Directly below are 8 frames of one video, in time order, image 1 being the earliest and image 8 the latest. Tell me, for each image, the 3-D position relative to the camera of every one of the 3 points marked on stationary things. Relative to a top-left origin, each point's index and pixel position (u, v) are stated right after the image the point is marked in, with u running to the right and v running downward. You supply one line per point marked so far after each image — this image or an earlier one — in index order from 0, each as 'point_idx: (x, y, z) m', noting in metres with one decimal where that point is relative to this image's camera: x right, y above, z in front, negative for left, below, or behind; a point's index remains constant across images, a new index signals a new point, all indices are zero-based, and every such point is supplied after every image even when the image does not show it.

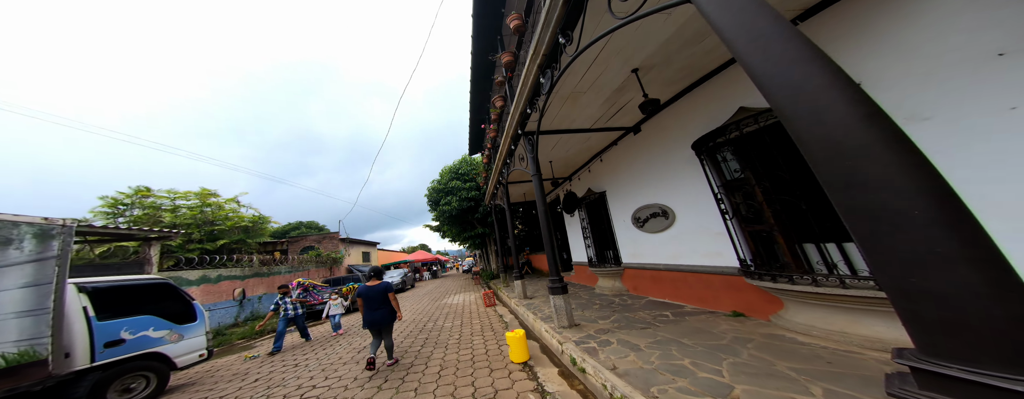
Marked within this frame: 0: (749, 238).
0: (+2.9, -0.5, +3.7) m
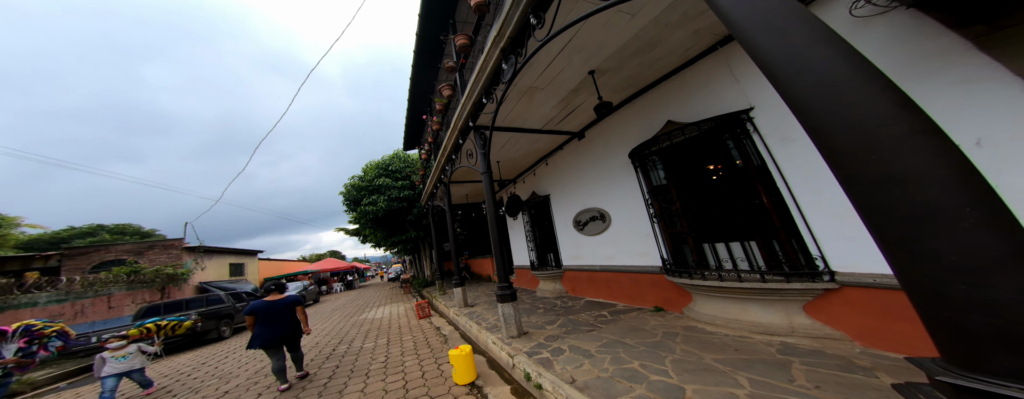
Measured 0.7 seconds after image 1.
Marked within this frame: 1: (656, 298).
0: (+2.2, -0.6, +4.0) m
1: (+2.3, -1.6, +4.3) m
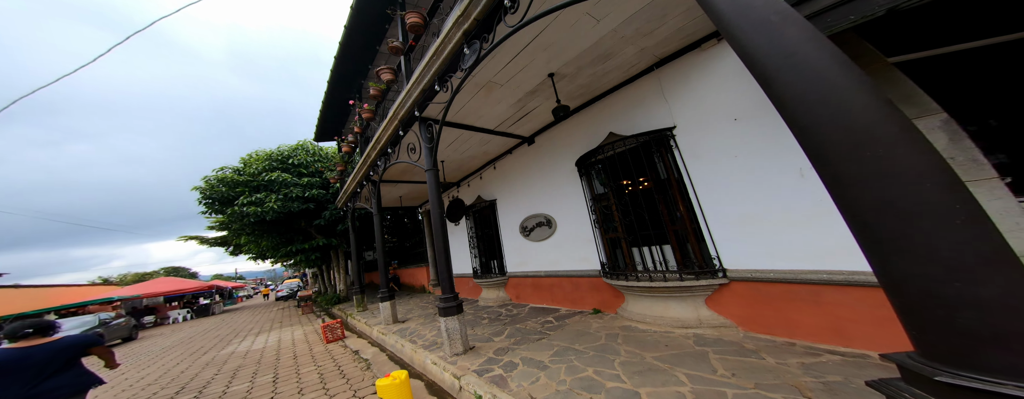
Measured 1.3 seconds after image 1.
0: (+1.4, -0.7, +4.2) m
1: (+1.4, -1.7, +4.5) m
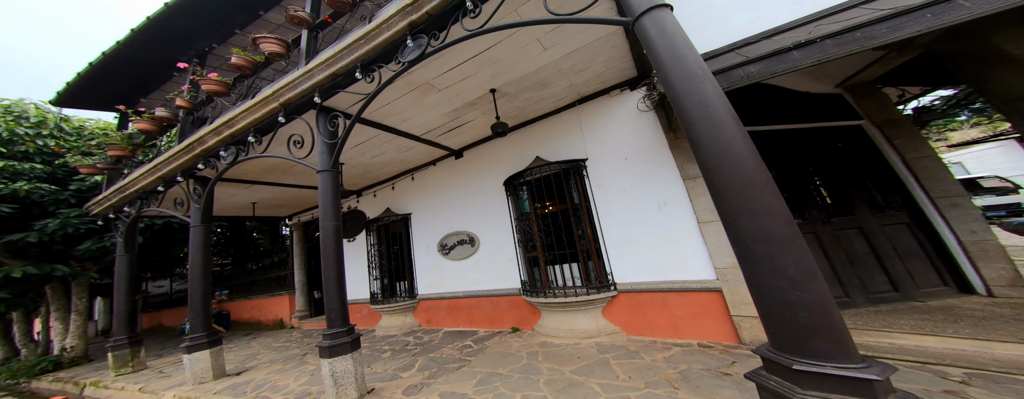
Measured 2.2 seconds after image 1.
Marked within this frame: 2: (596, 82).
0: (+0.2, -1.0, +4.3) m
1: (0.0, -2.0, +4.5) m
2: (+1.1, +1.6, +3.6) m
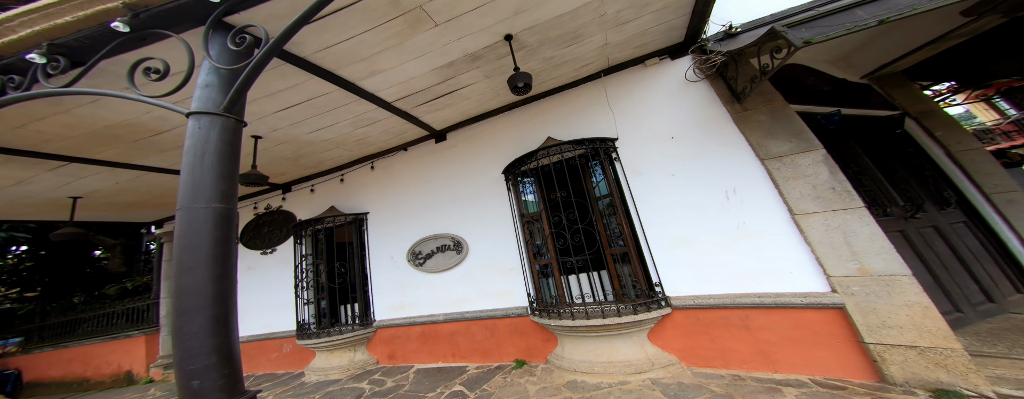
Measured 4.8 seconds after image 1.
0: (+0.3, -0.9, +3.3) m
1: (0.0, -1.9, +3.5) m
2: (+1.3, +1.6, +2.9) m
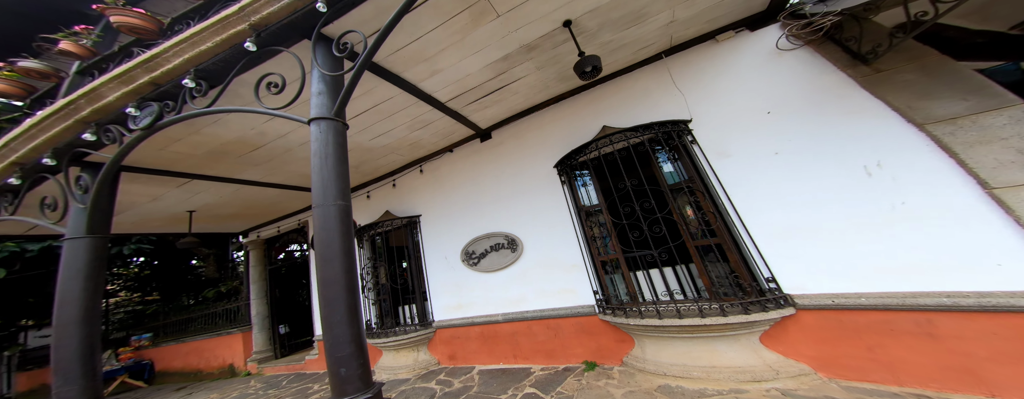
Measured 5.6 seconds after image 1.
0: (+1.1, -0.8, +3.1) m
1: (+0.9, -1.8, +3.3) m
2: (+1.9, +1.8, +2.6) m
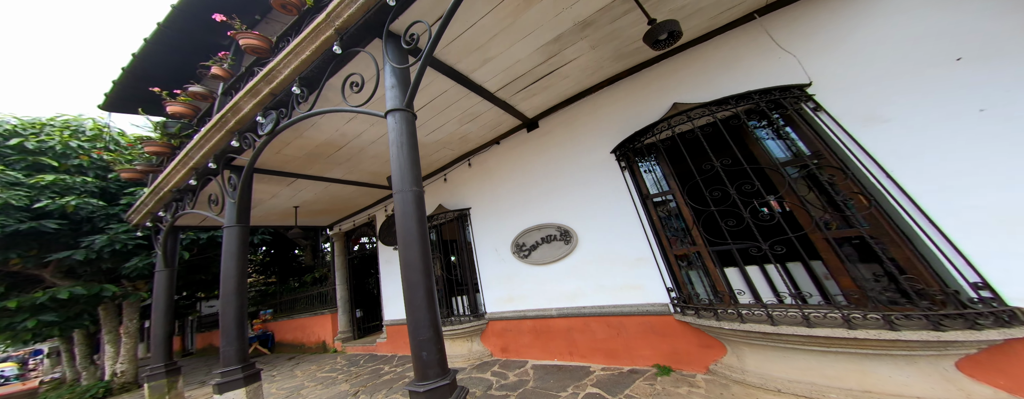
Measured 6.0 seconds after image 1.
0: (+1.7, -0.7, +2.8) m
1: (+1.6, -1.7, +3.0) m
2: (+2.4, +1.9, +2.1) m
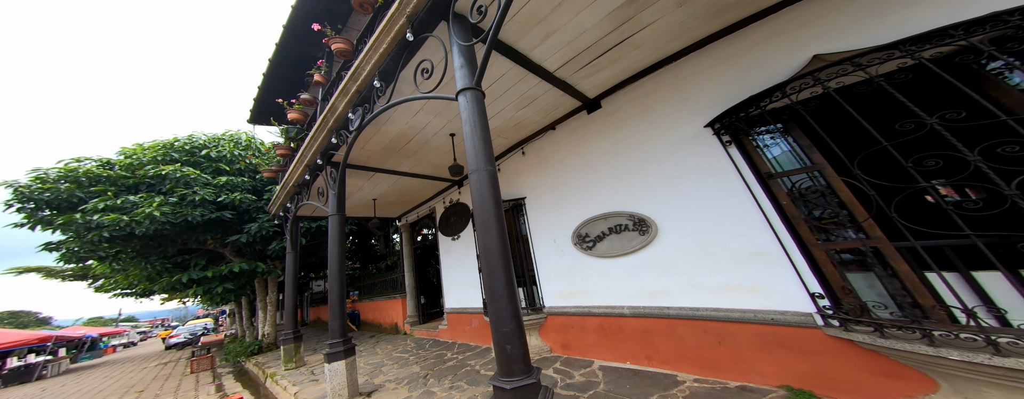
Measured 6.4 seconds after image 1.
0: (+2.4, -0.5, +2.2) m
1: (+2.4, -1.5, +2.5) m
2: (+3.0, +2.1, +1.3) m
